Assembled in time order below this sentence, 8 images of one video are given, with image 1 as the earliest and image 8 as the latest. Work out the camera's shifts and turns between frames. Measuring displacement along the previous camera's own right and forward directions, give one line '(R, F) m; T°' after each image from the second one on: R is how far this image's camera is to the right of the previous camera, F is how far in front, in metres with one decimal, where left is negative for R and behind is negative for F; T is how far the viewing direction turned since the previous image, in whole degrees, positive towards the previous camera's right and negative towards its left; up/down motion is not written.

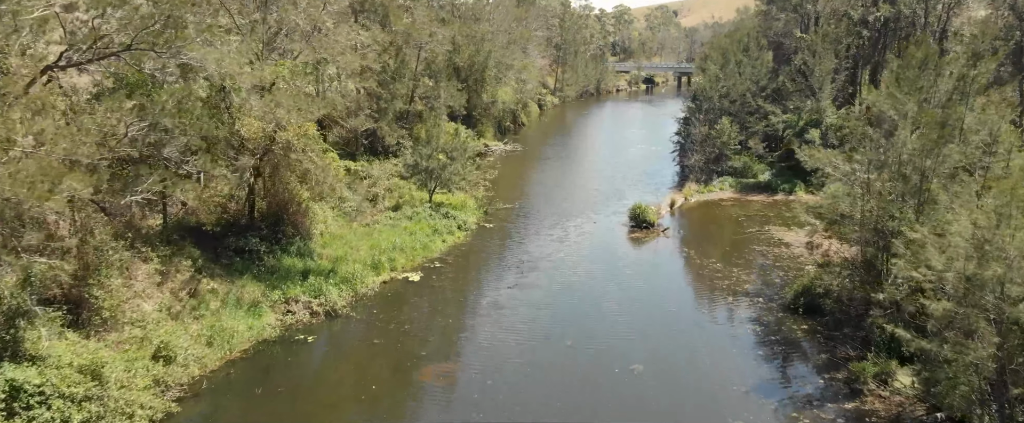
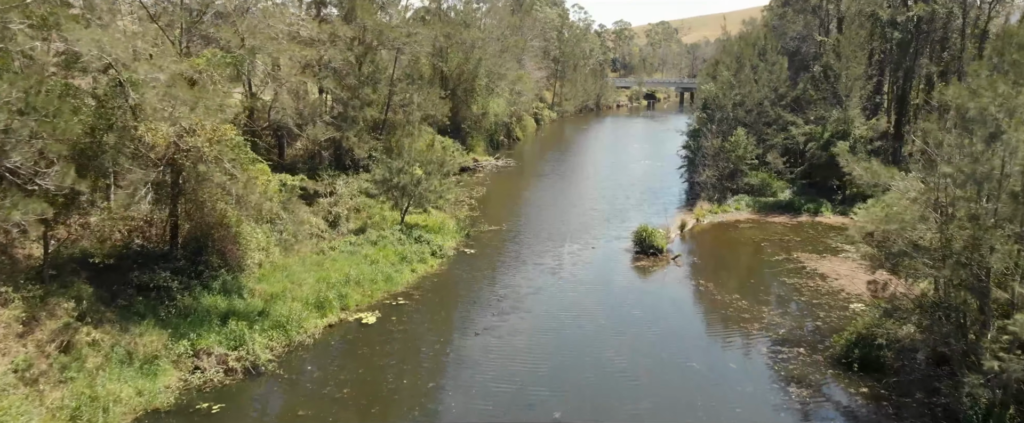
(+0.7, +4.4) m; 0°
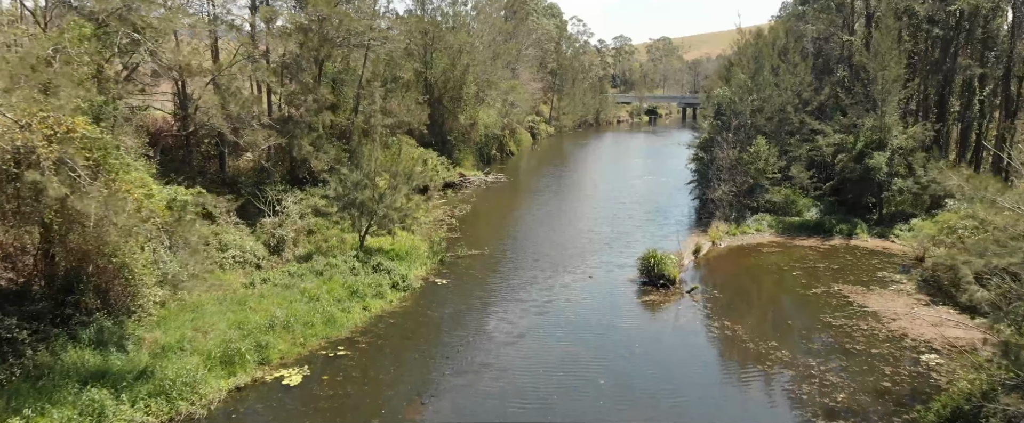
(+0.7, +4.5) m; 0°
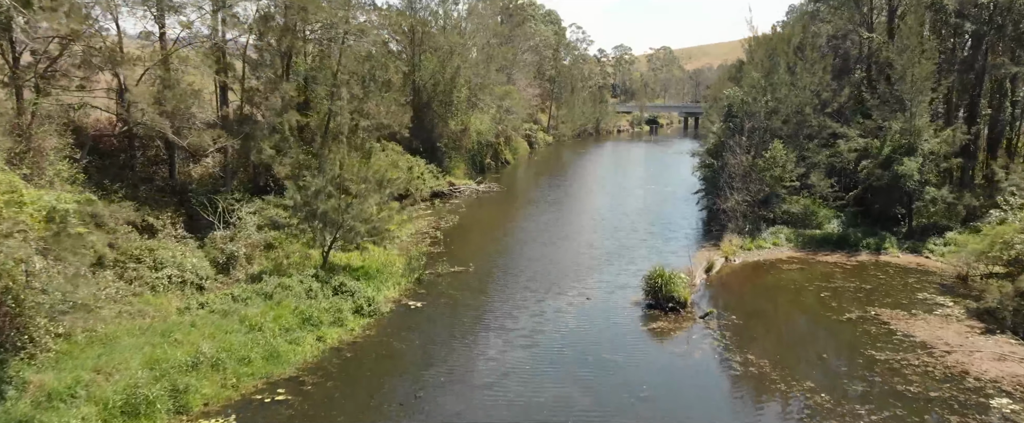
(+0.4, +2.8) m; 0°
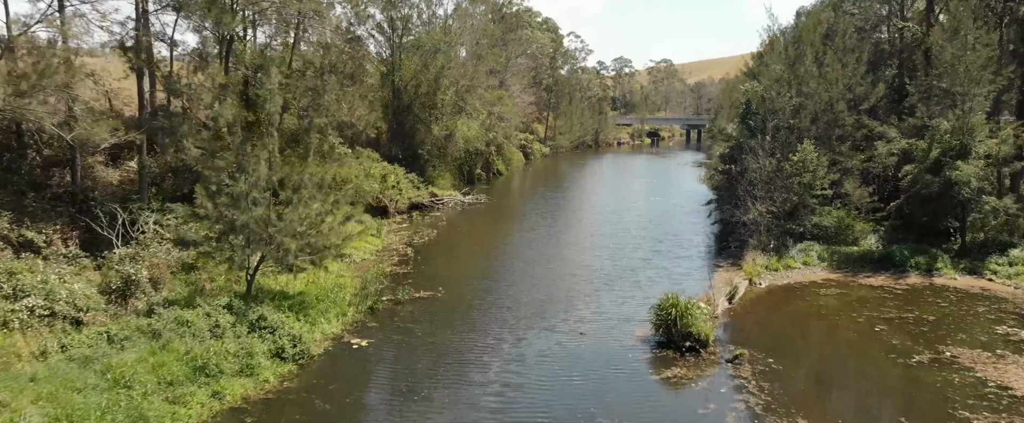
(+0.6, +3.9) m; 0°
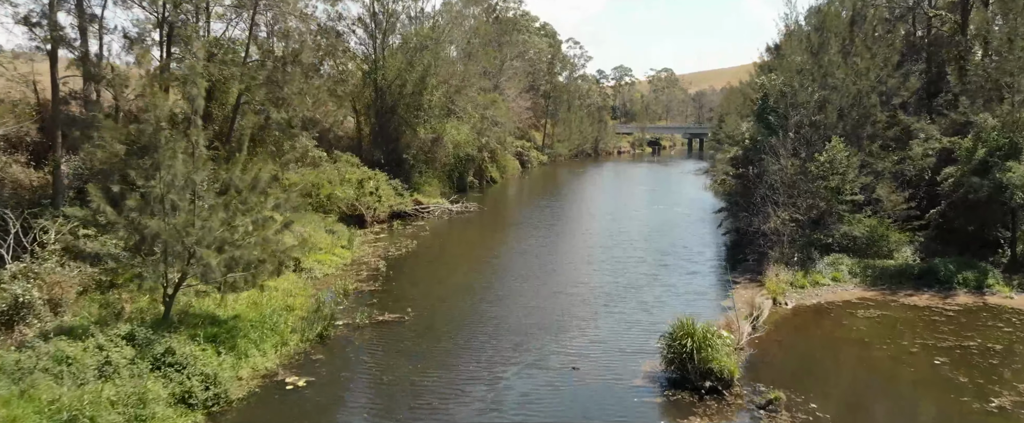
(+0.4, +2.8) m; 0°
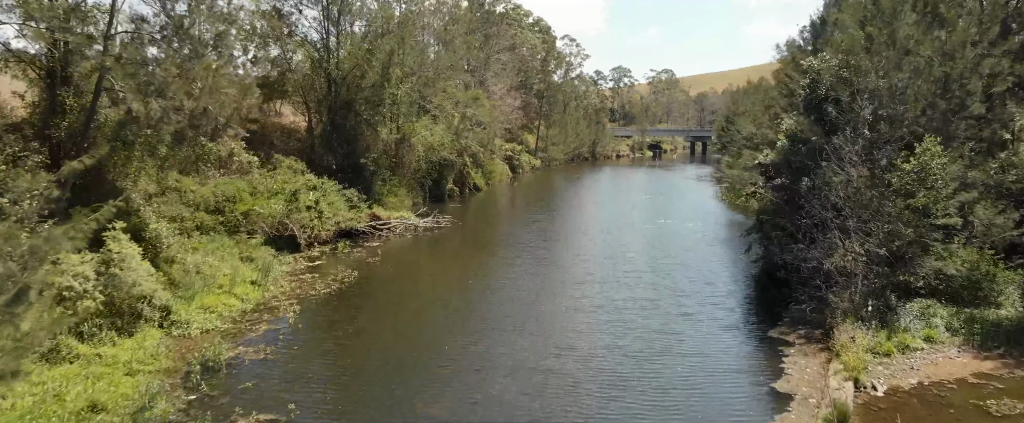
(+0.8, +5.4) m; 0°
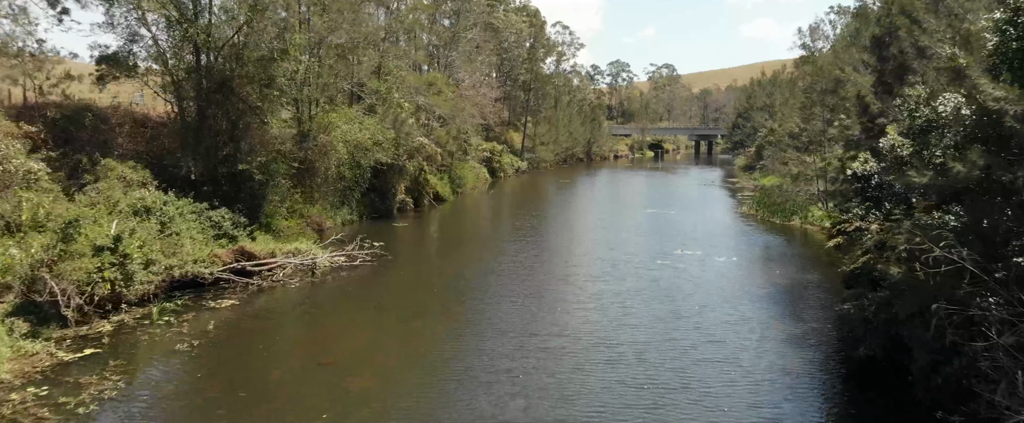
(+1.4, +8.5) m; 0°
